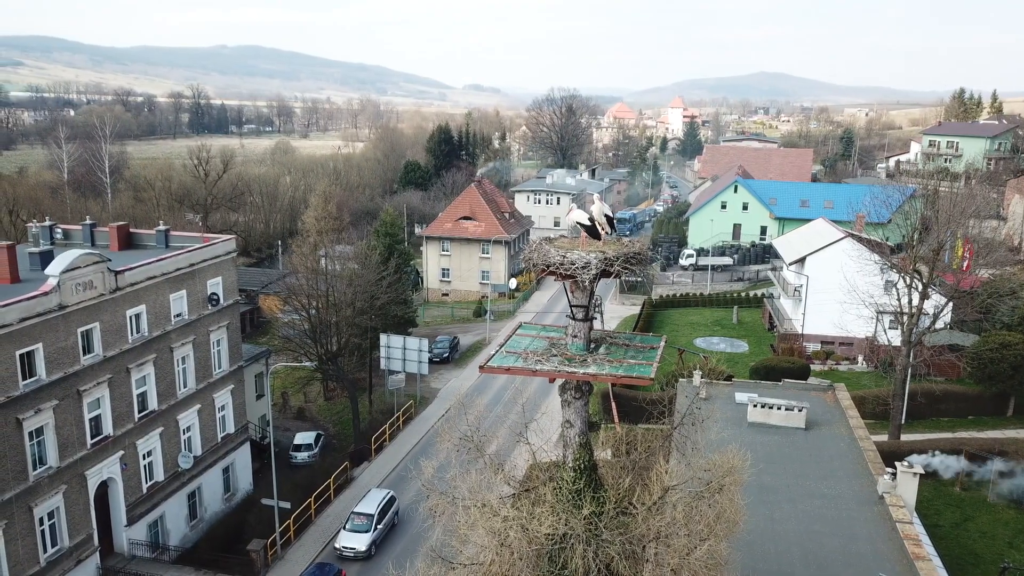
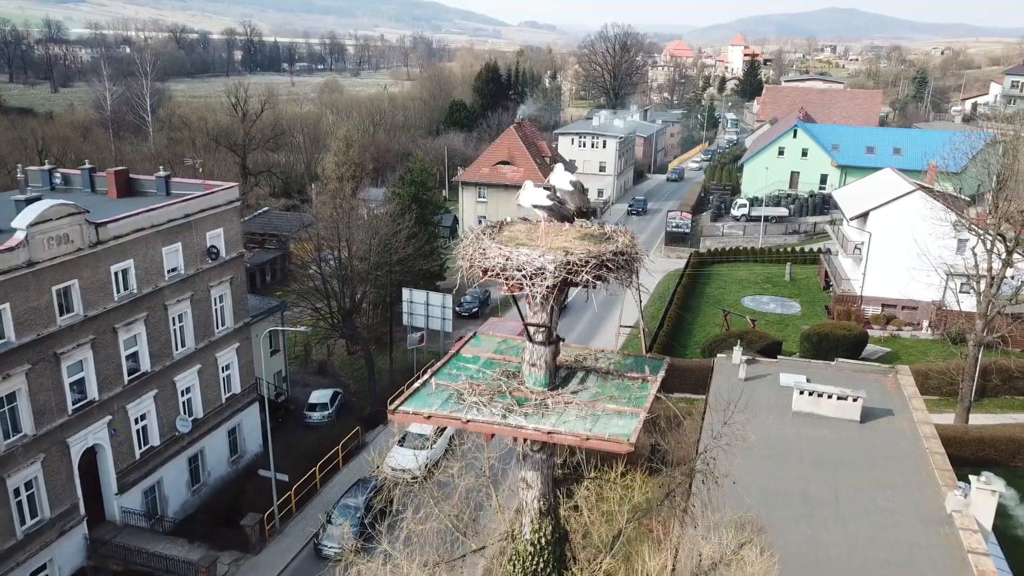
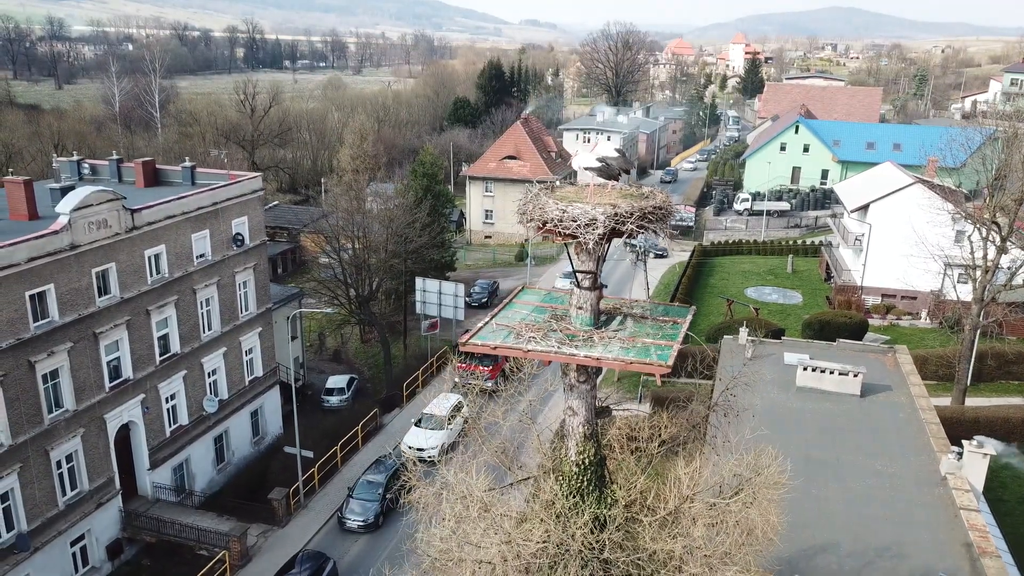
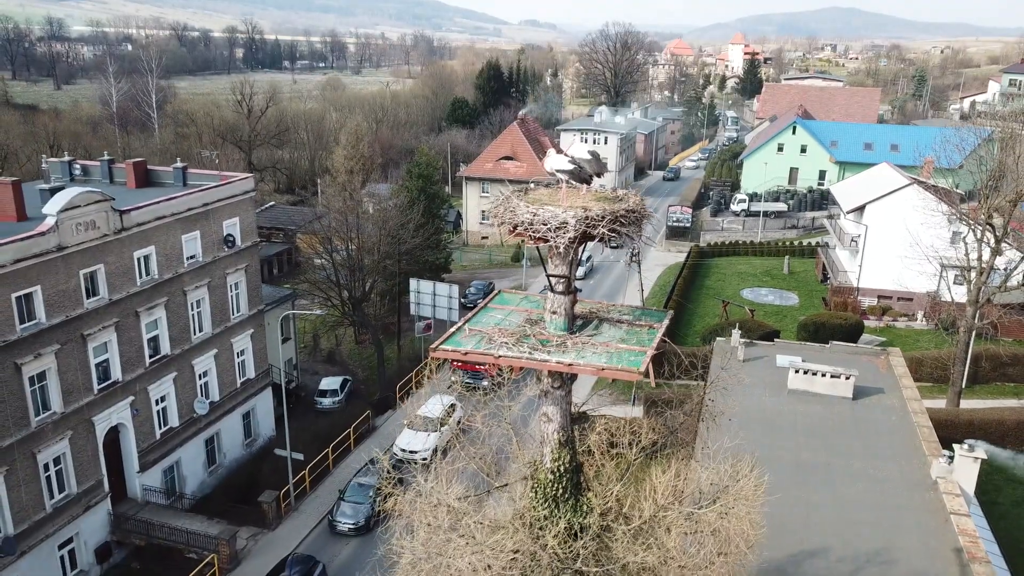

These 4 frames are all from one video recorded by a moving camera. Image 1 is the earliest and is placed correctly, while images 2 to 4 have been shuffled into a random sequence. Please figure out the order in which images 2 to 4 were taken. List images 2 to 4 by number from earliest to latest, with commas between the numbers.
2, 4, 3
